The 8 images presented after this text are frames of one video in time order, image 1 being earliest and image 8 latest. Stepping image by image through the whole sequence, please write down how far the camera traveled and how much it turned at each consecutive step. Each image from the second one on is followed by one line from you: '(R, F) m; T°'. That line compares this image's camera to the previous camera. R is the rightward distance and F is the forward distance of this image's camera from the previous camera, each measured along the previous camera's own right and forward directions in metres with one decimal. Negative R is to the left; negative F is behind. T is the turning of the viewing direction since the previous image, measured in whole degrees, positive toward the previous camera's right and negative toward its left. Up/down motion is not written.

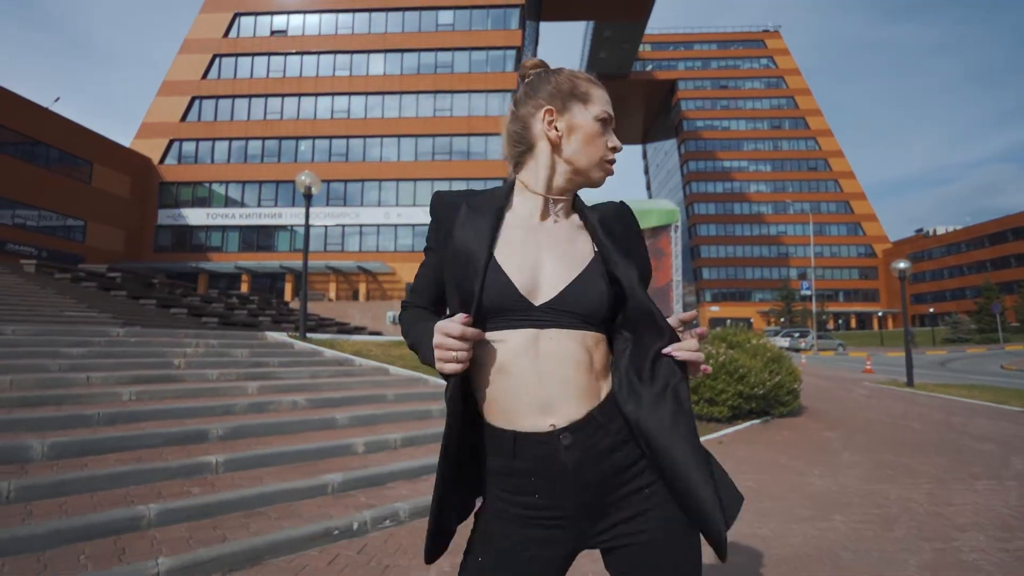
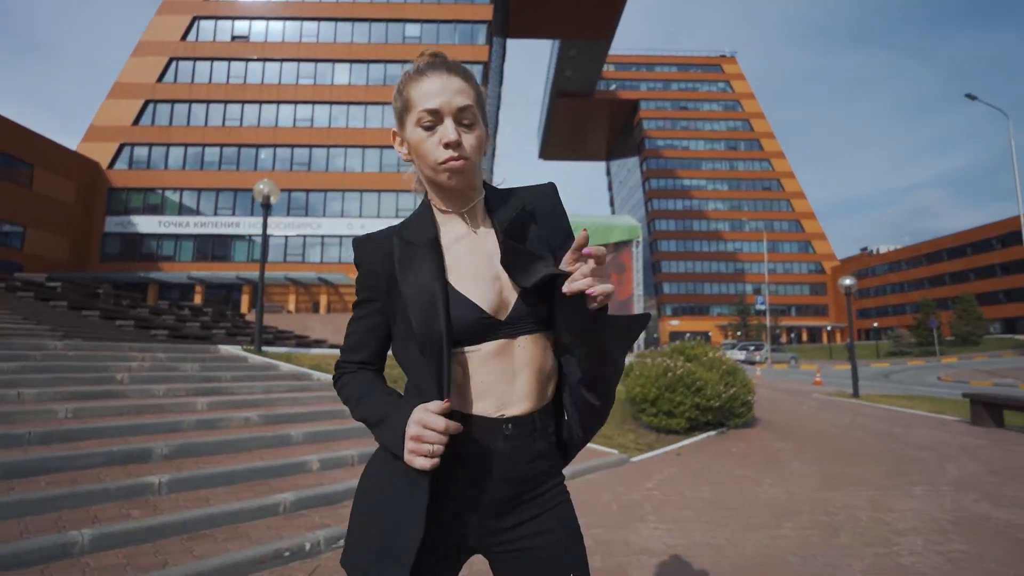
(0.0, 0.0) m; +4°
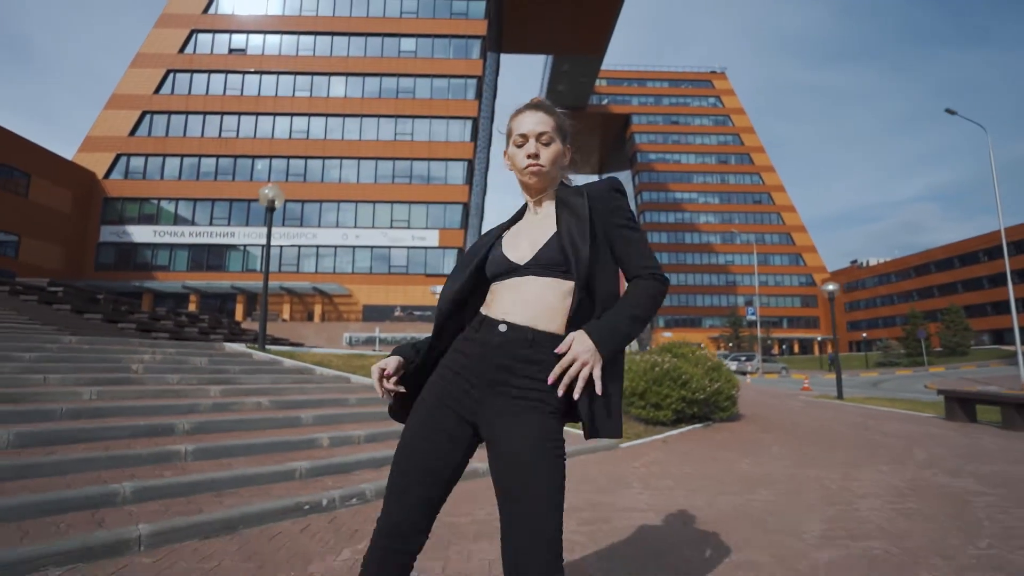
(0.0, -0.5) m; +1°
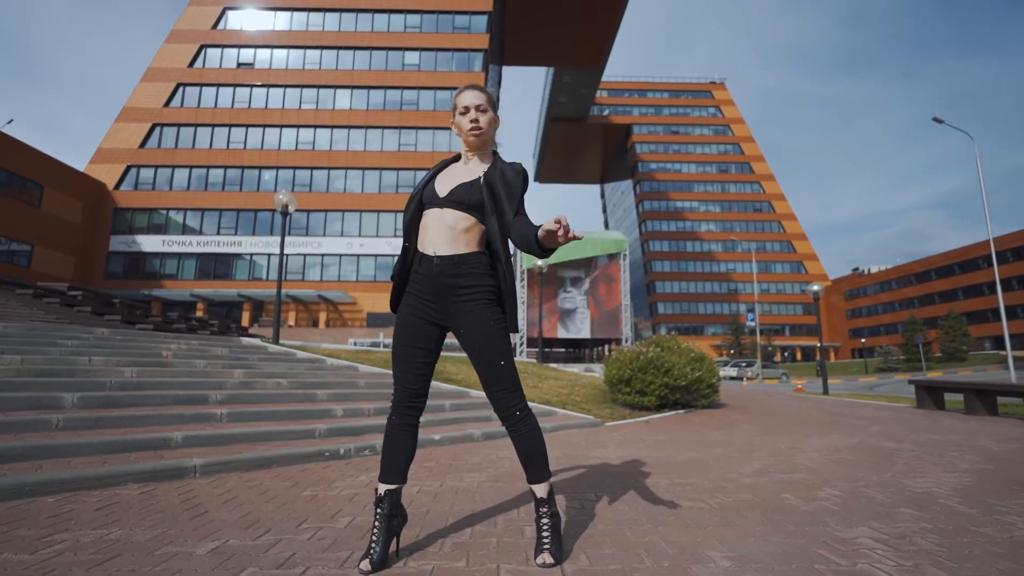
(+0.1, -0.8) m; 0°
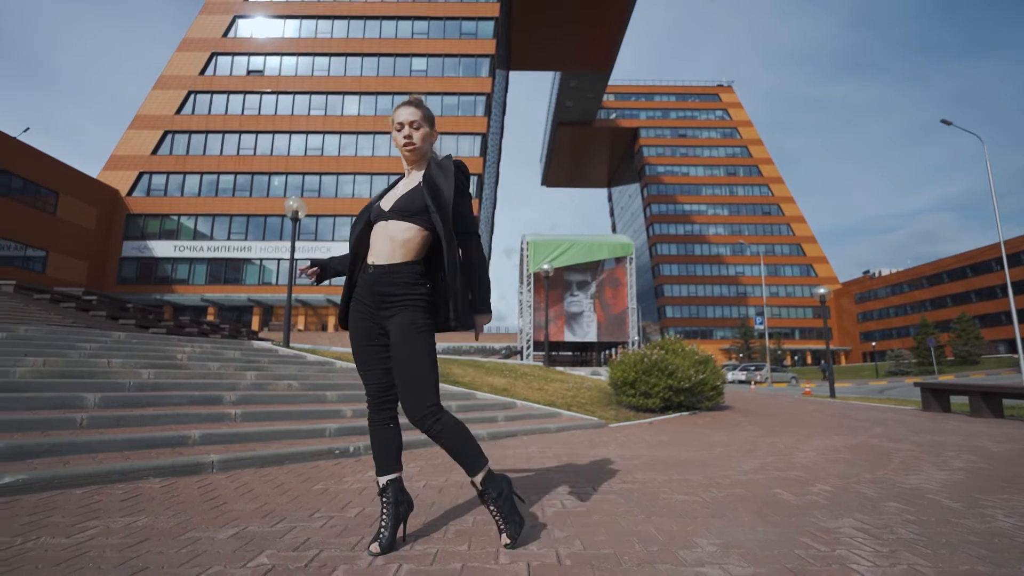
(0.0, -0.2) m; -1°
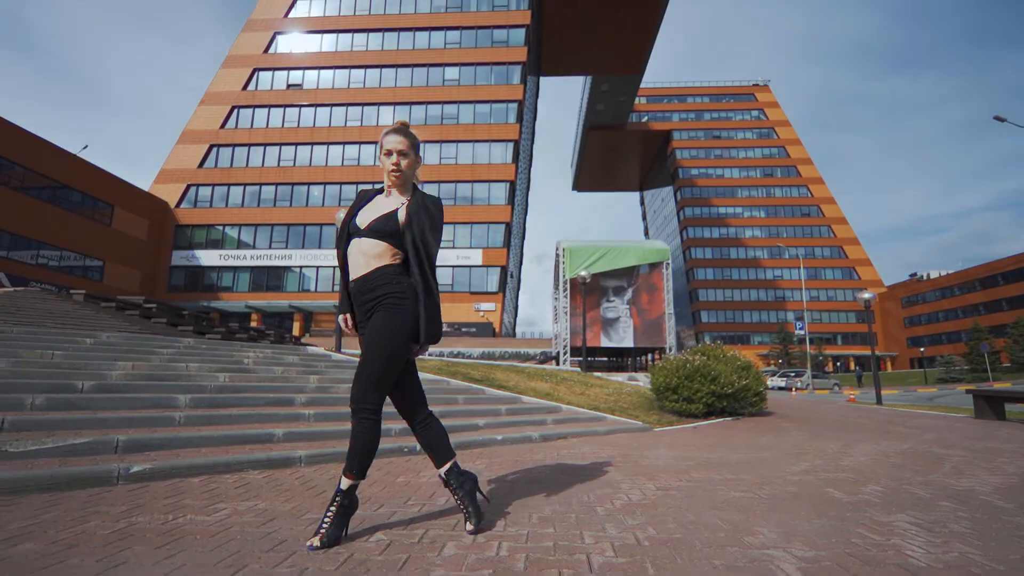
(-0.3, -0.3) m; -3°
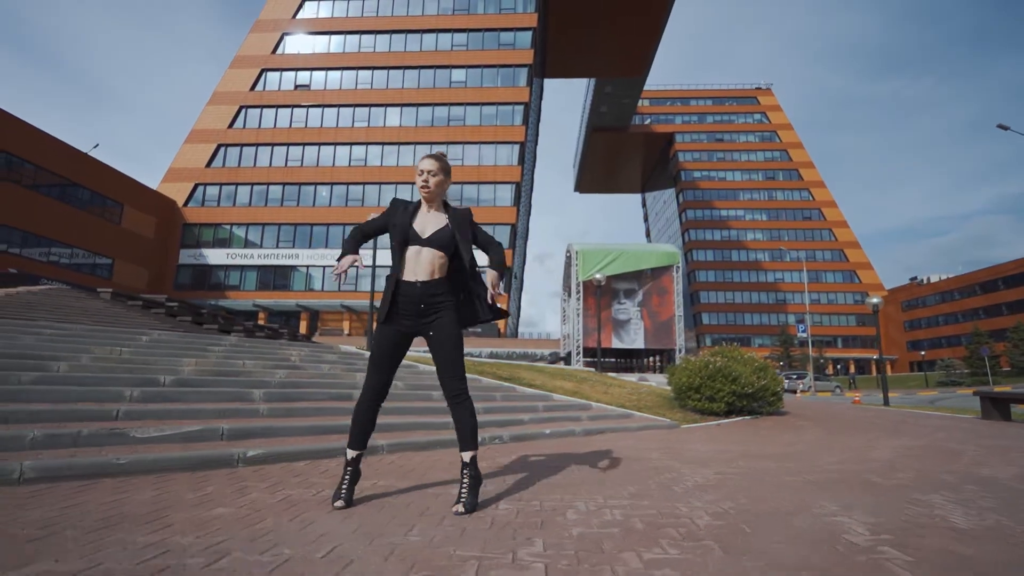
(-0.6, -0.5) m; 0°
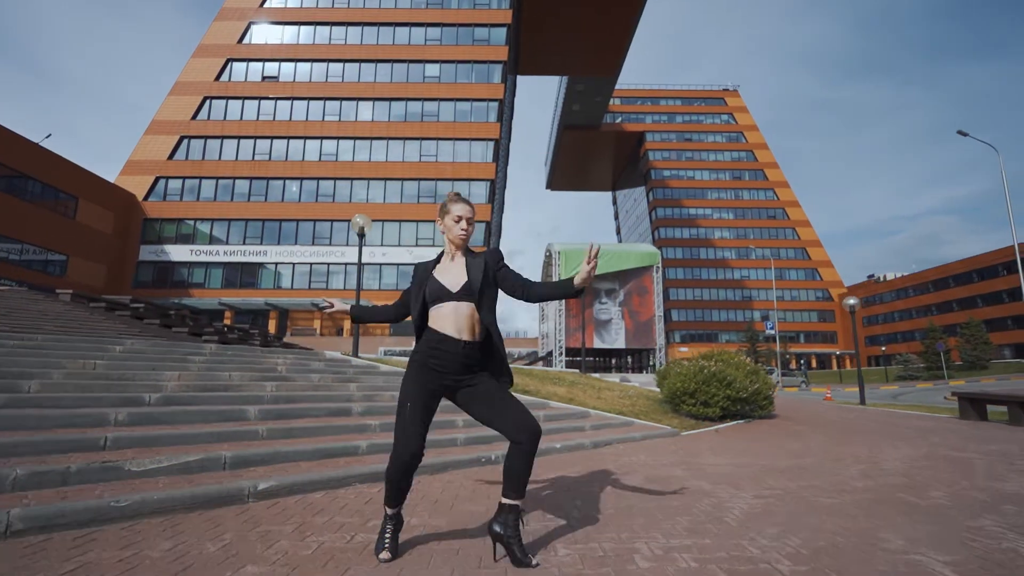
(-0.5, +0.2) m; +3°
